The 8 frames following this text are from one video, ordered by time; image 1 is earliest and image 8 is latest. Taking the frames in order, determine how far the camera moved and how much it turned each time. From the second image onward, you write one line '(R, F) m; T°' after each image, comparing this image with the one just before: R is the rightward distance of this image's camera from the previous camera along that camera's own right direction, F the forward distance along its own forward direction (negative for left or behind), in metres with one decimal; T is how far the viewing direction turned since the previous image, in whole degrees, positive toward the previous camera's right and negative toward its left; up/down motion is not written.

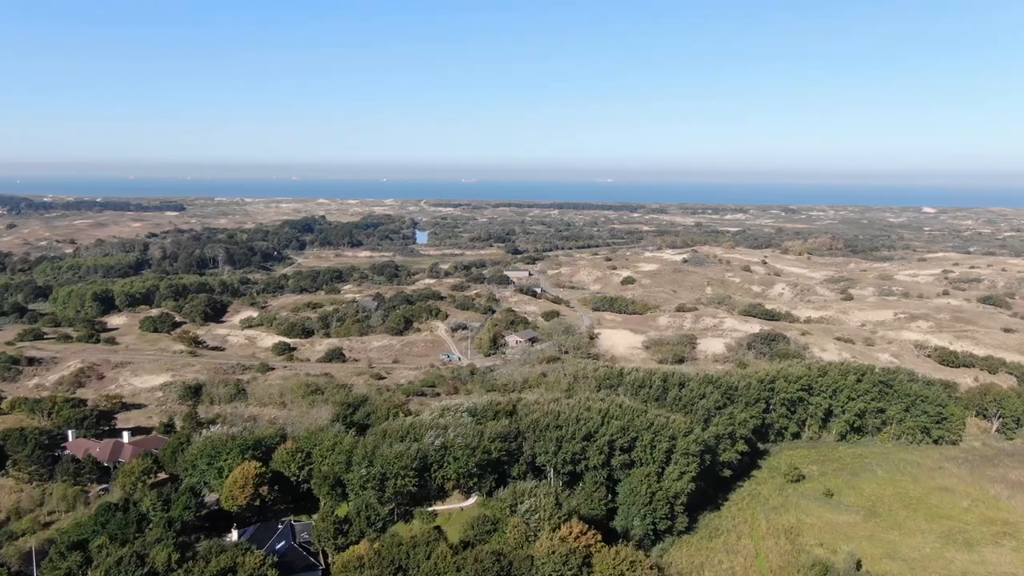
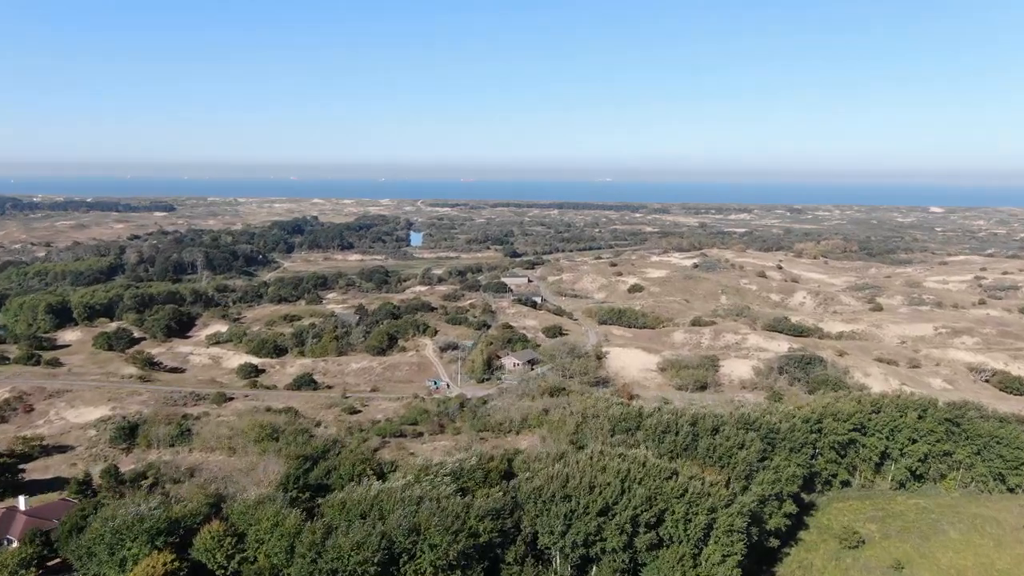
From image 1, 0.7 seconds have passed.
(+0.1, +6.4) m; 0°
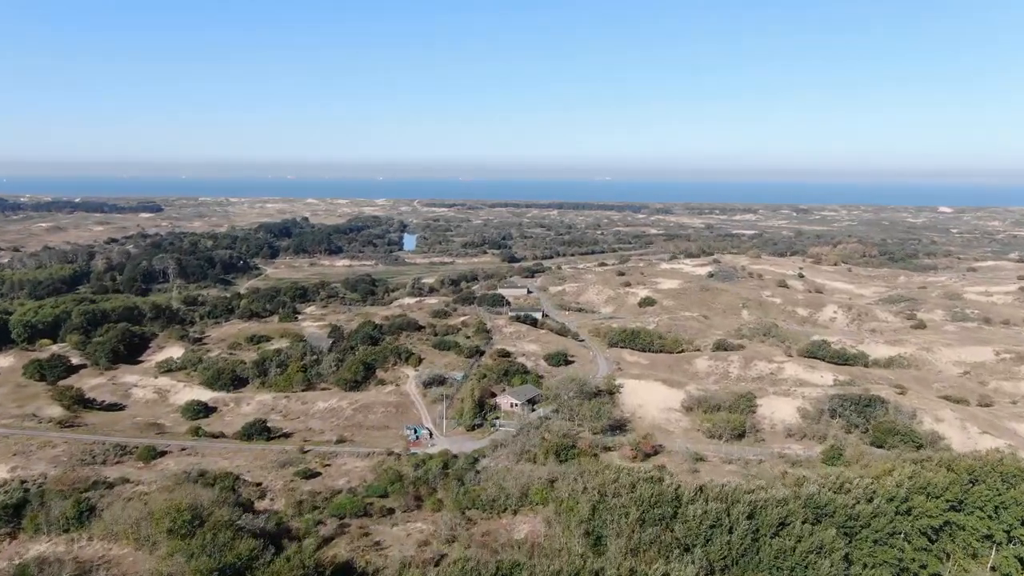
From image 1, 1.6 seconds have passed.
(+0.1, +7.5) m; 0°
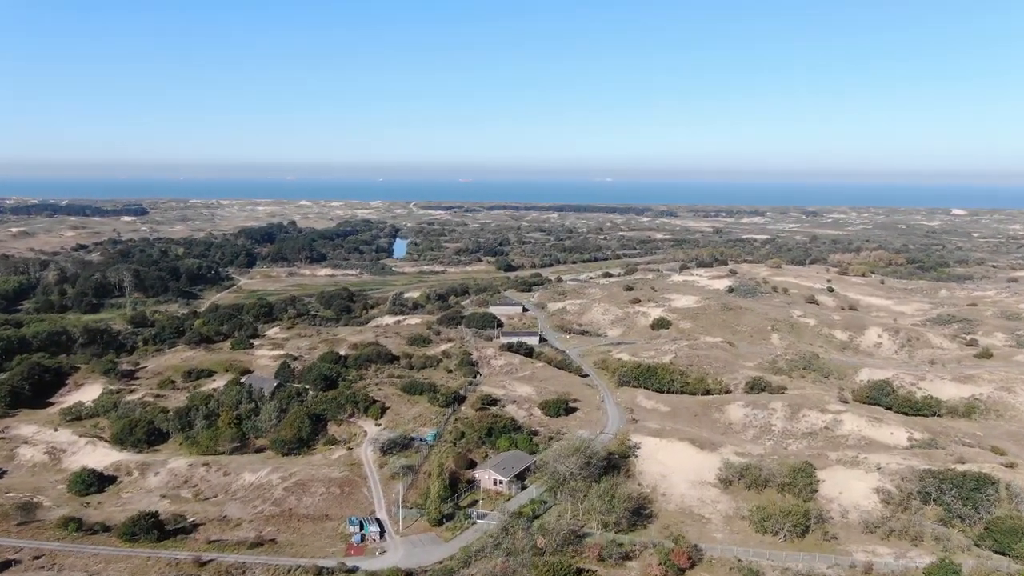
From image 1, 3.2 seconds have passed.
(+0.6, +9.3) m; 0°
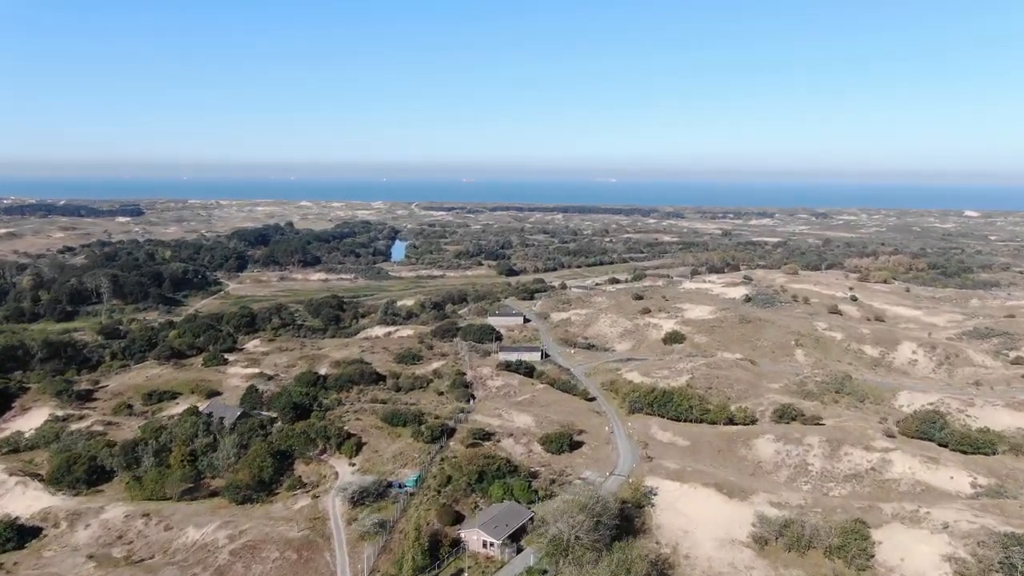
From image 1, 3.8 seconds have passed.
(+0.3, +4.9) m; 0°
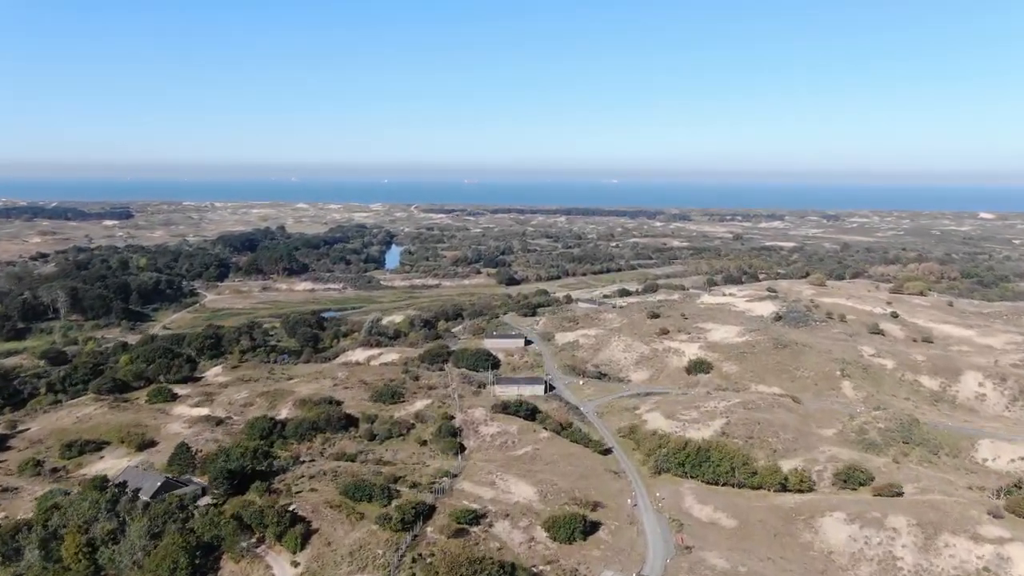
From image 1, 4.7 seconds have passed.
(+0.2, +7.4) m; 0°
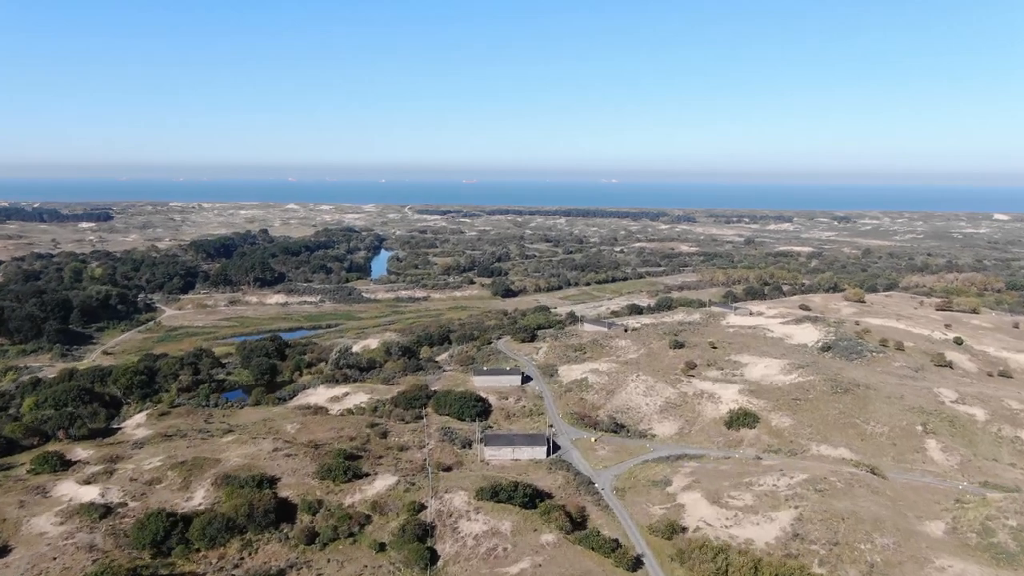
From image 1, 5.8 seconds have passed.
(+0.2, +9.7) m; 0°
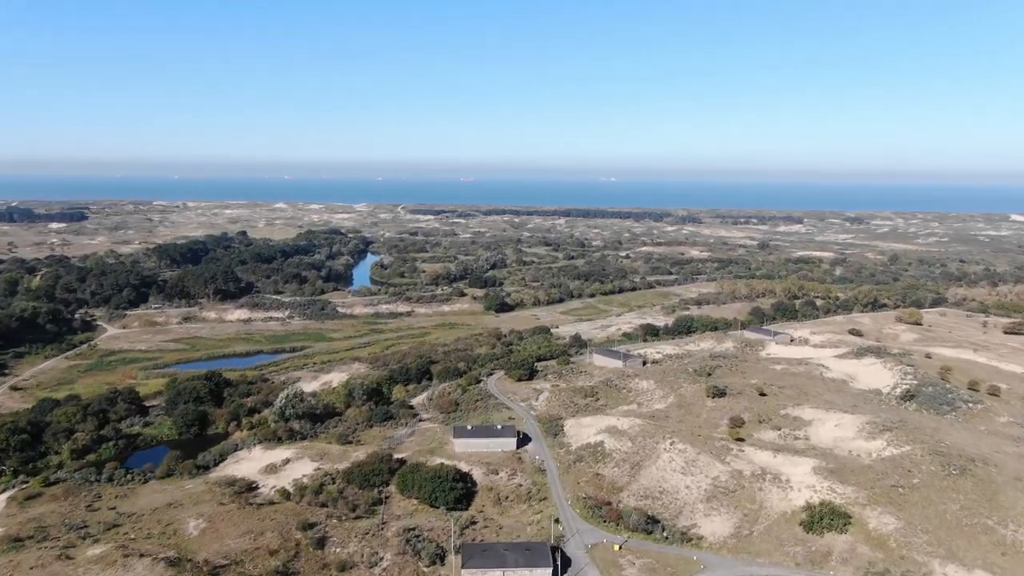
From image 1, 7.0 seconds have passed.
(+0.2, +10.7) m; 0°
